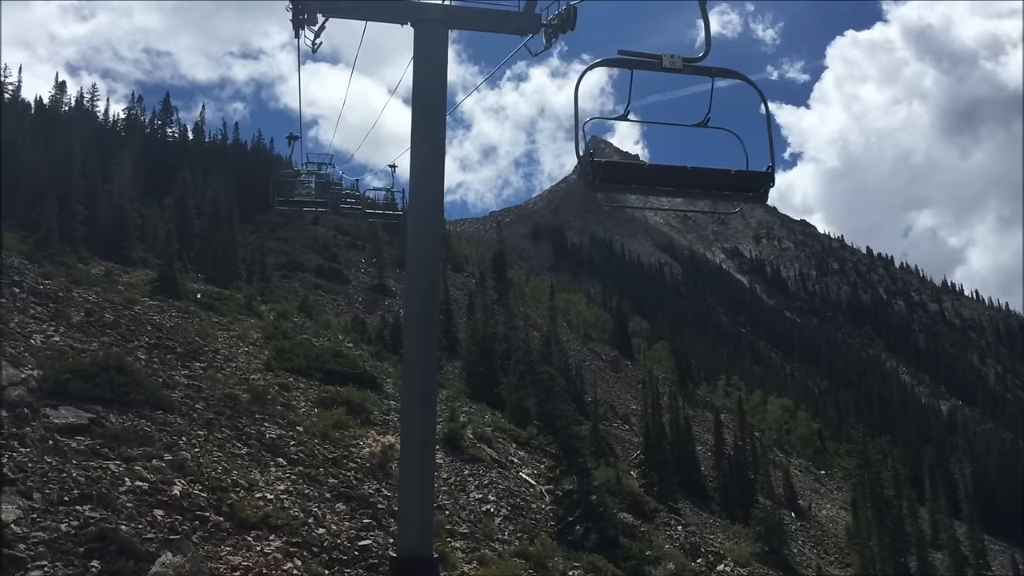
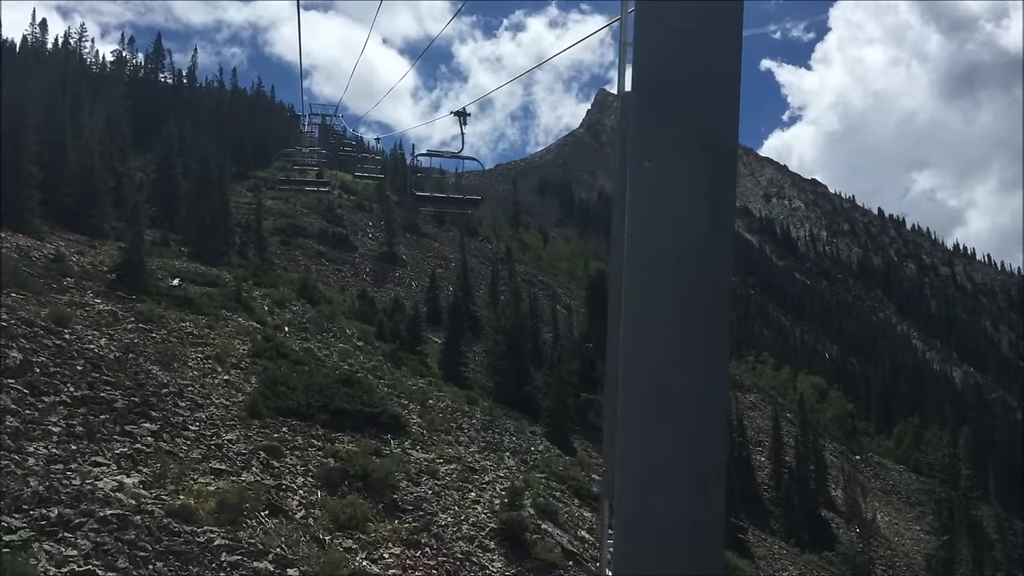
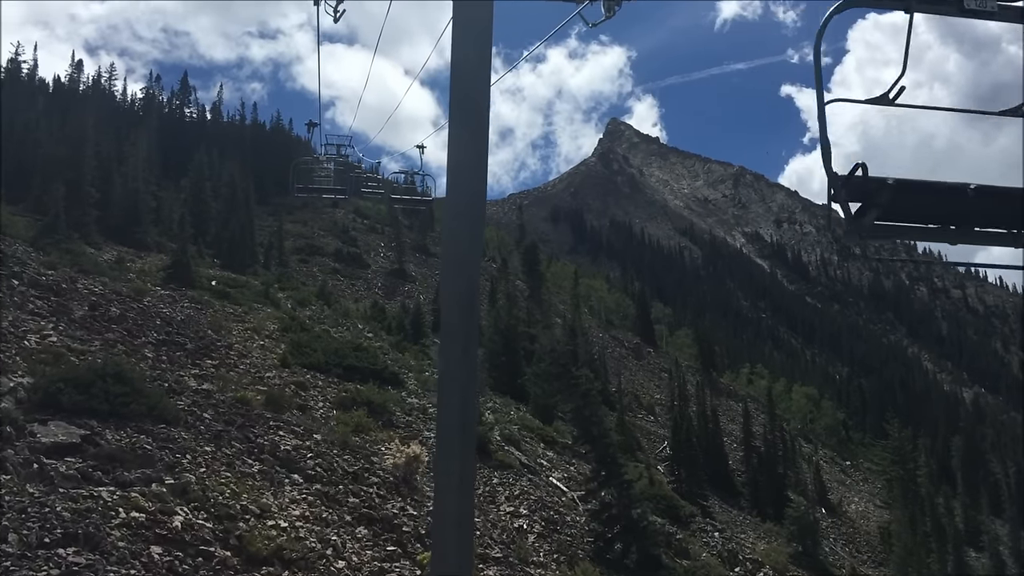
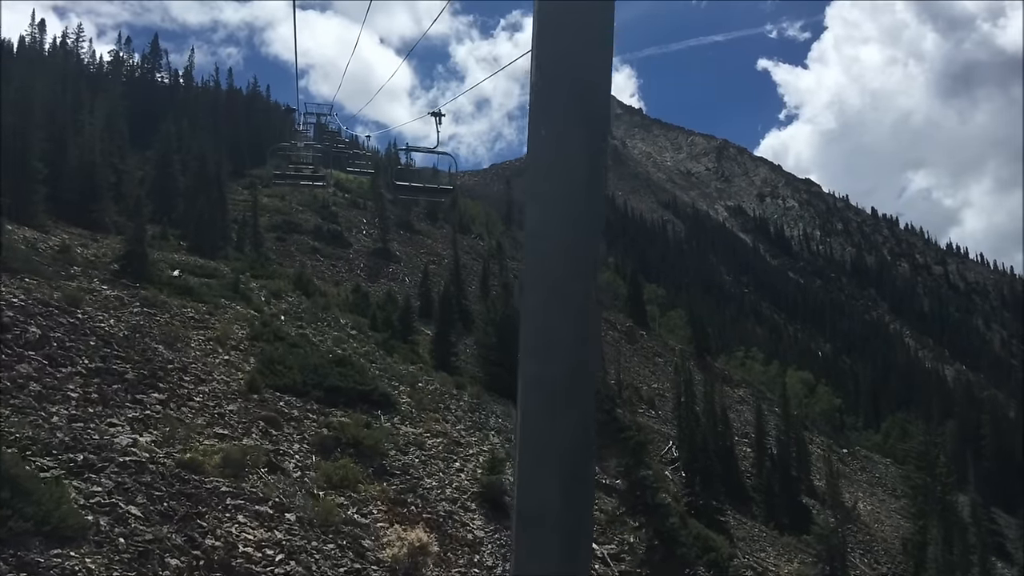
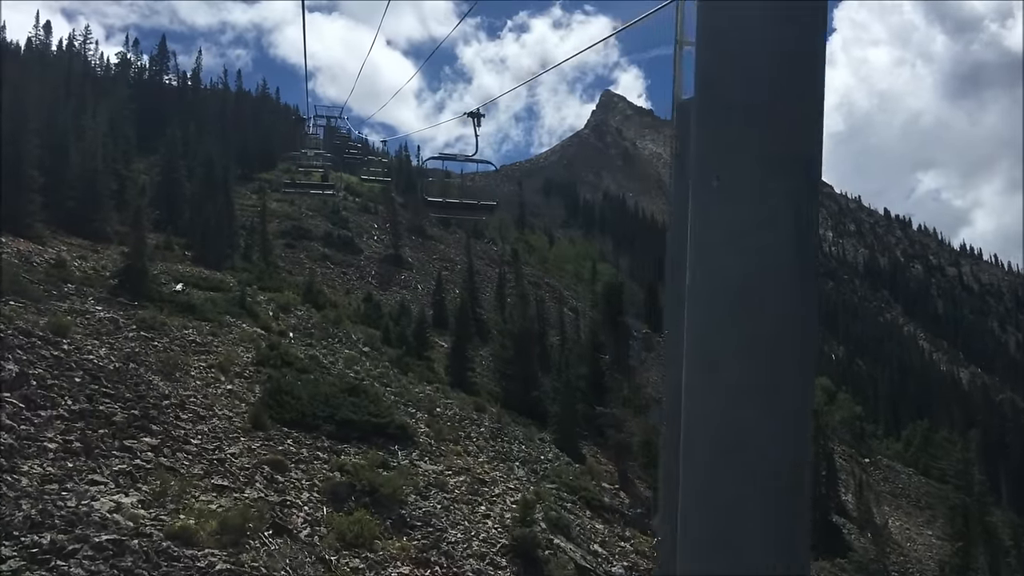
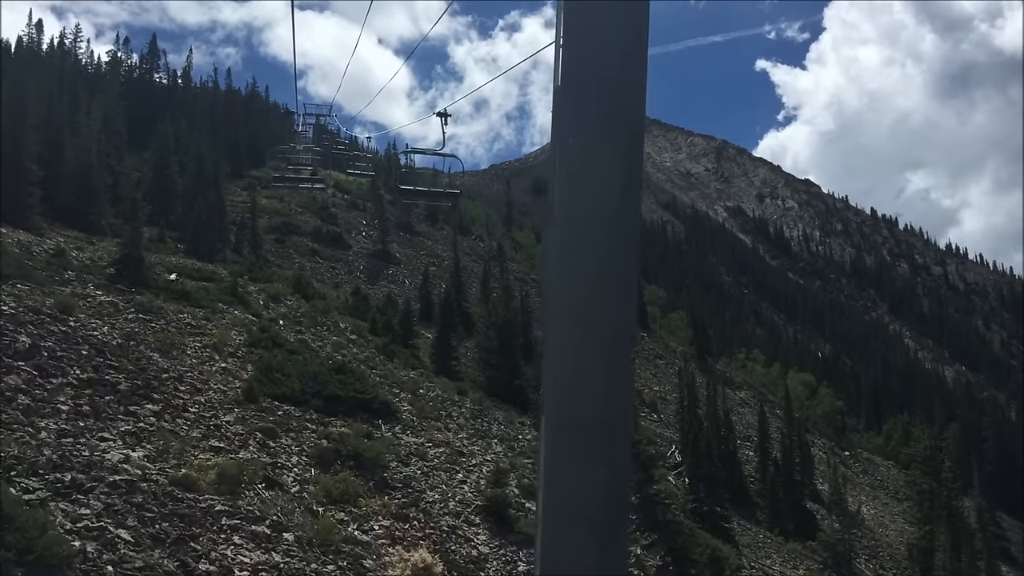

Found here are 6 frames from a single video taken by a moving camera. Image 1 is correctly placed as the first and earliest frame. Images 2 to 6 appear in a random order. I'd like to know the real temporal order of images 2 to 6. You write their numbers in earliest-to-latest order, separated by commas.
3, 4, 6, 2, 5
